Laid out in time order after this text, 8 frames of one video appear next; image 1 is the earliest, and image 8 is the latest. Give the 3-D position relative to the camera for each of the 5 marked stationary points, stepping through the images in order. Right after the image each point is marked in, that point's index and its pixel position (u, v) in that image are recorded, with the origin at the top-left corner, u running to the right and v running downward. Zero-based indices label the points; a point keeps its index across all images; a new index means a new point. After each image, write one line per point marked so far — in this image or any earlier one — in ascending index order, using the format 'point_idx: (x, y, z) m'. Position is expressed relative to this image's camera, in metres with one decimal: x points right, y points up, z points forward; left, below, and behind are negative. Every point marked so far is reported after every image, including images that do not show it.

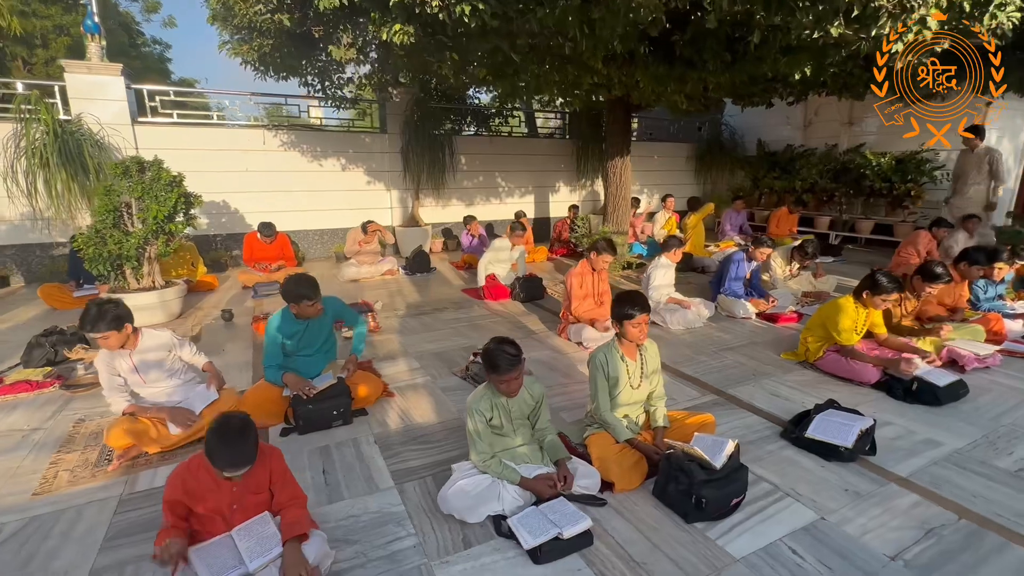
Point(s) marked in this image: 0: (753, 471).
0: (+1.3, -1.0, +2.6) m
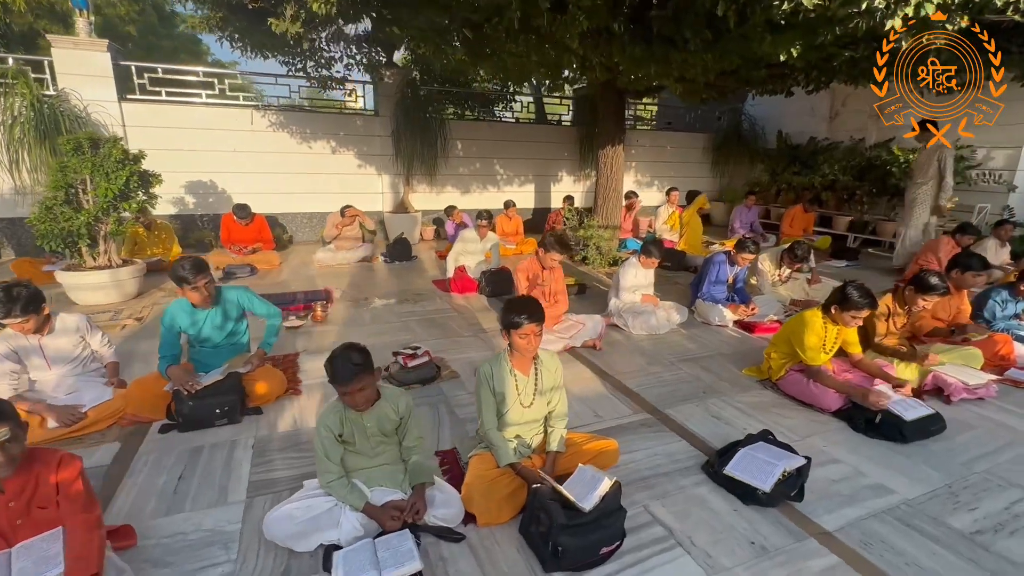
0: (+0.6, -1.0, +2.3) m
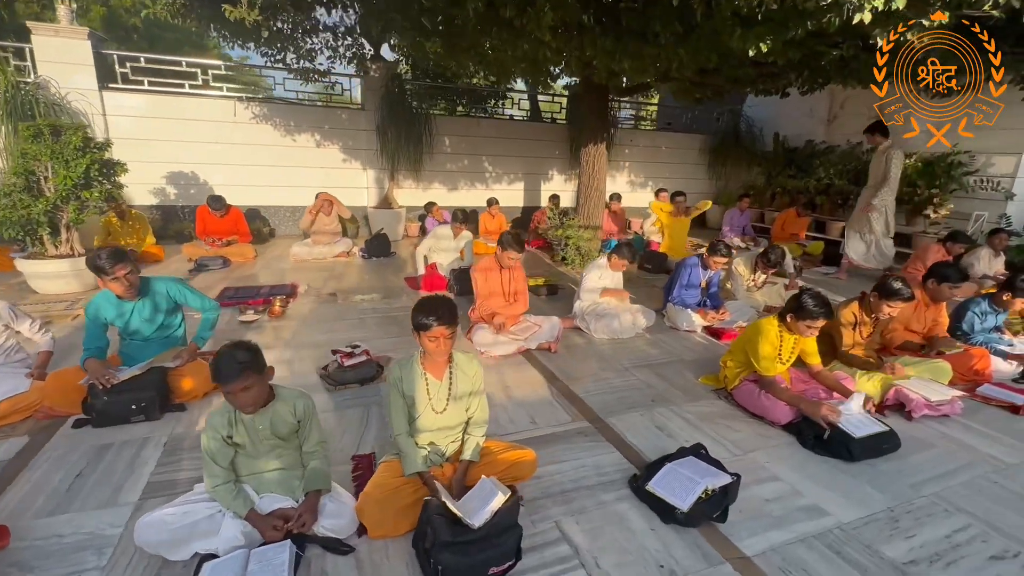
0: (+0.2, -1.0, +2.1) m
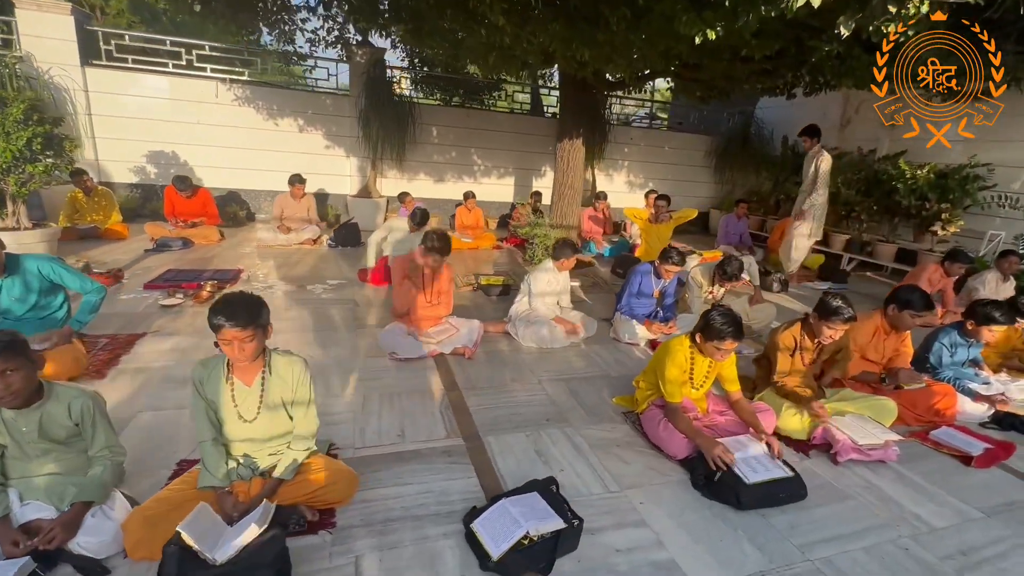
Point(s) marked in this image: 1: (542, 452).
0: (-0.6, -1.1, +1.9) m
1: (+0.2, -0.9, +2.7) m
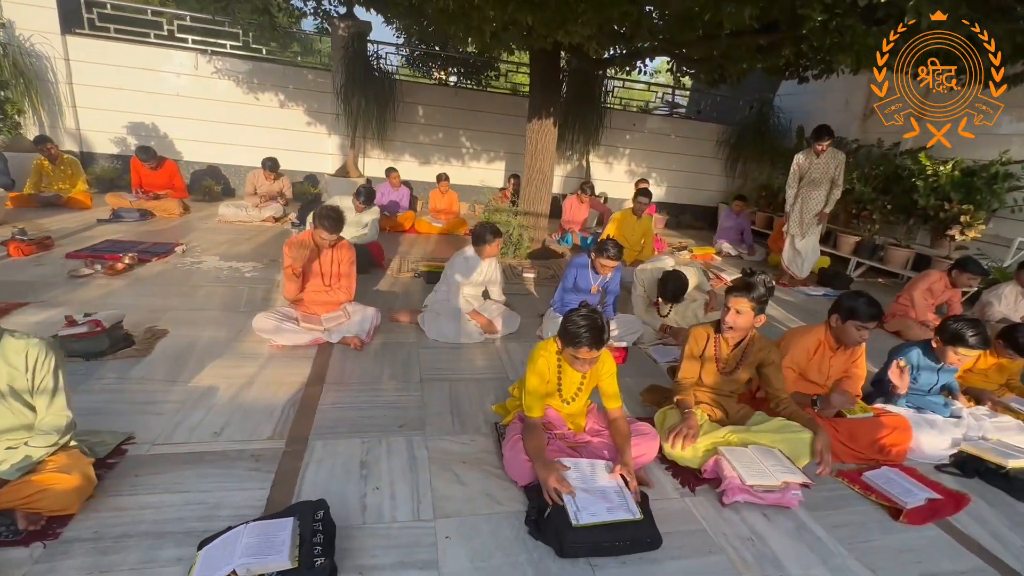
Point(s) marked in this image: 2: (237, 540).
0: (-1.5, -1.0, +1.6) m
1: (-0.7, -0.8, +2.3) m
2: (-0.9, -0.8, +1.6) m
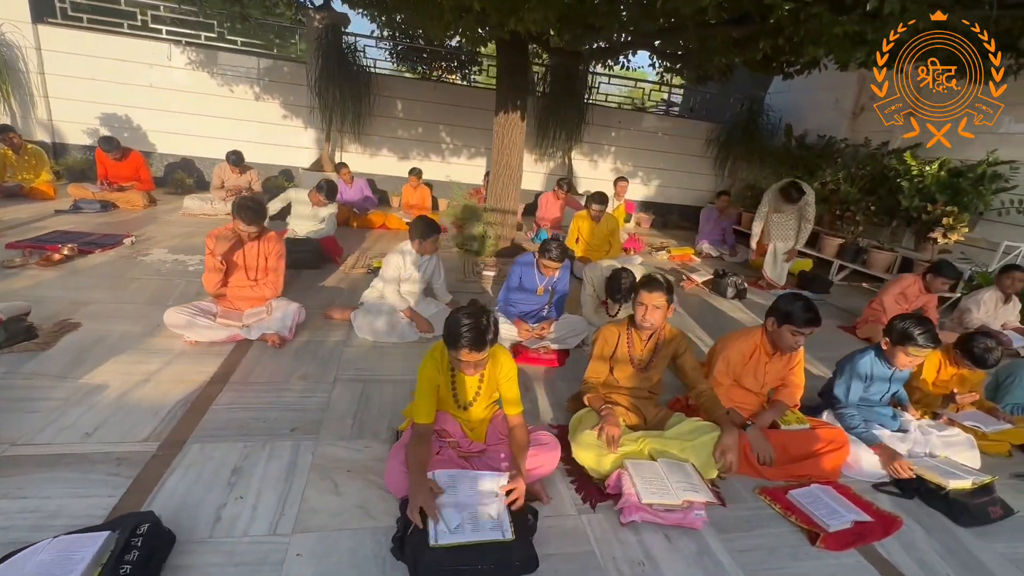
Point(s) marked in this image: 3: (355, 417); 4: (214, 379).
0: (-2.0, -0.9, +1.4) m
1: (-1.2, -0.8, +2.1) m
2: (-1.4, -0.8, +1.5) m
3: (-0.8, -0.7, +2.6) m
4: (-1.7, -0.5, +2.8) m
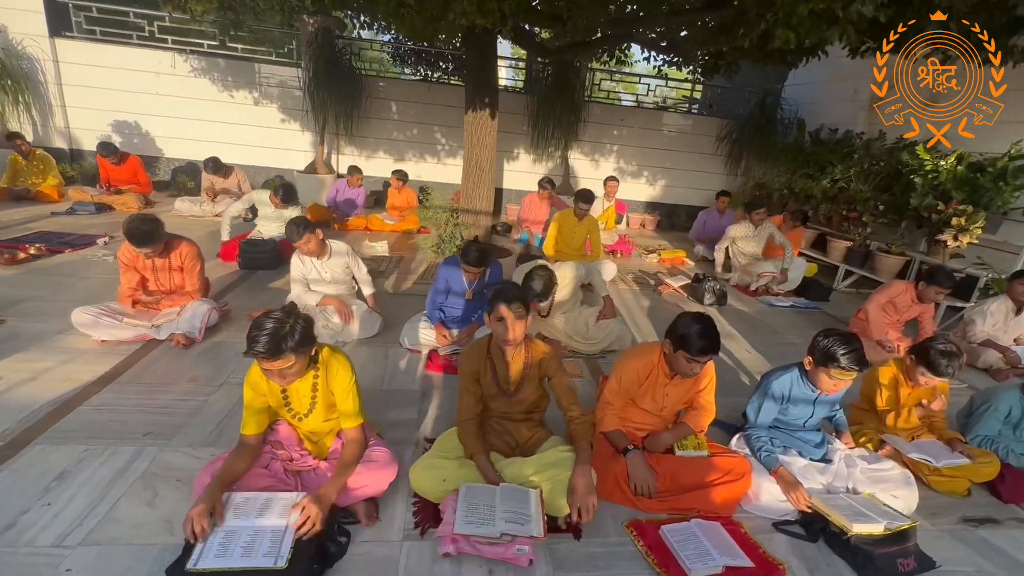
0: (-2.8, -0.9, +1.4) m
1: (-1.9, -0.8, +2.1) m
2: (-2.2, -0.8, +1.4) m
3: (-1.5, -0.7, +2.5) m
4: (-2.3, -0.5, +2.8) m
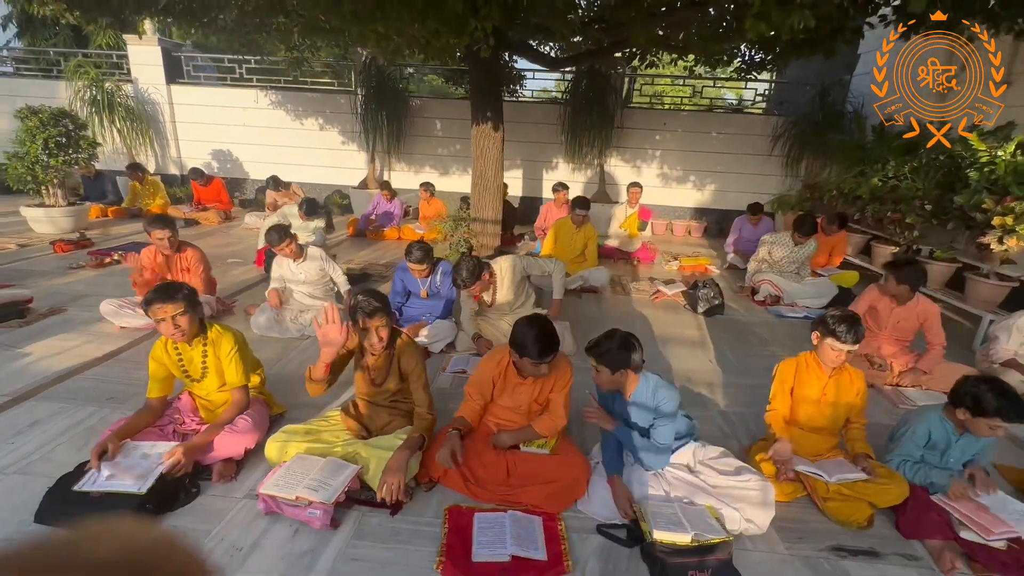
0: (-3.6, -0.8, +2.2) m
1: (-2.6, -0.7, +2.7) m
2: (-3.0, -0.7, +2.1) m
3: (-2.1, -0.7, +3.0) m
4: (-2.9, -0.5, +3.5) m
